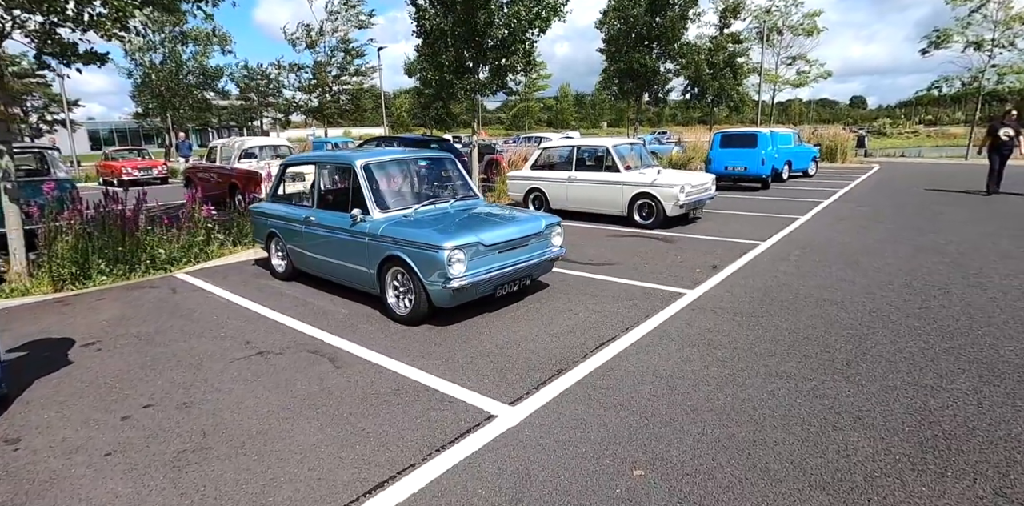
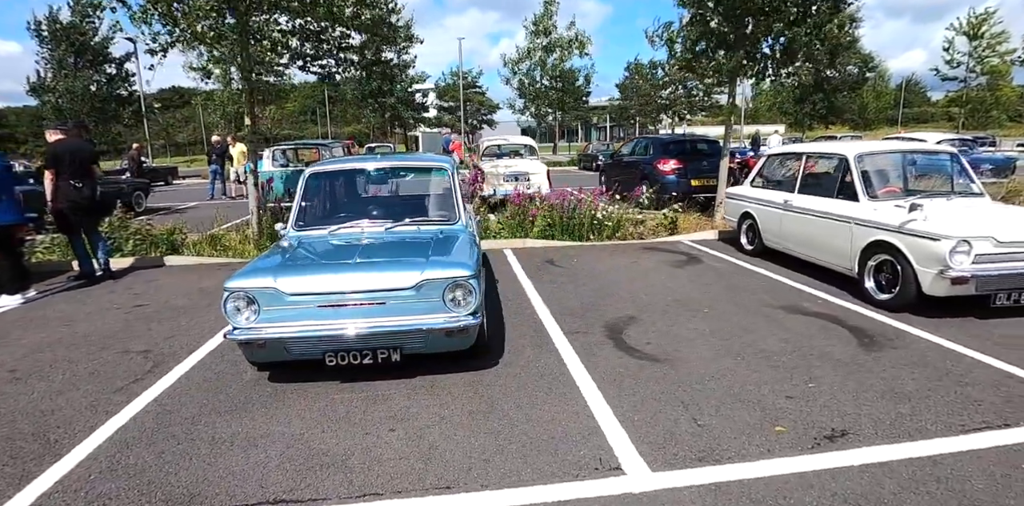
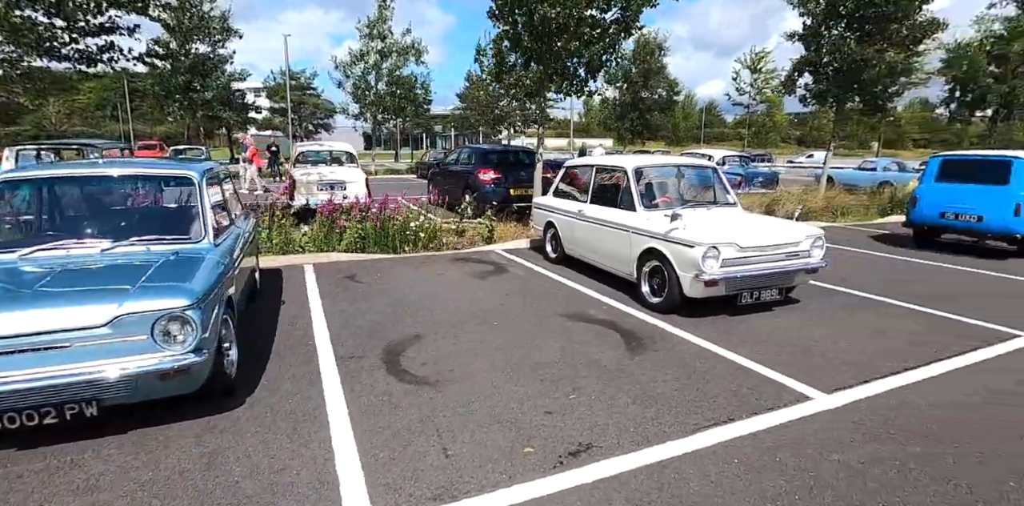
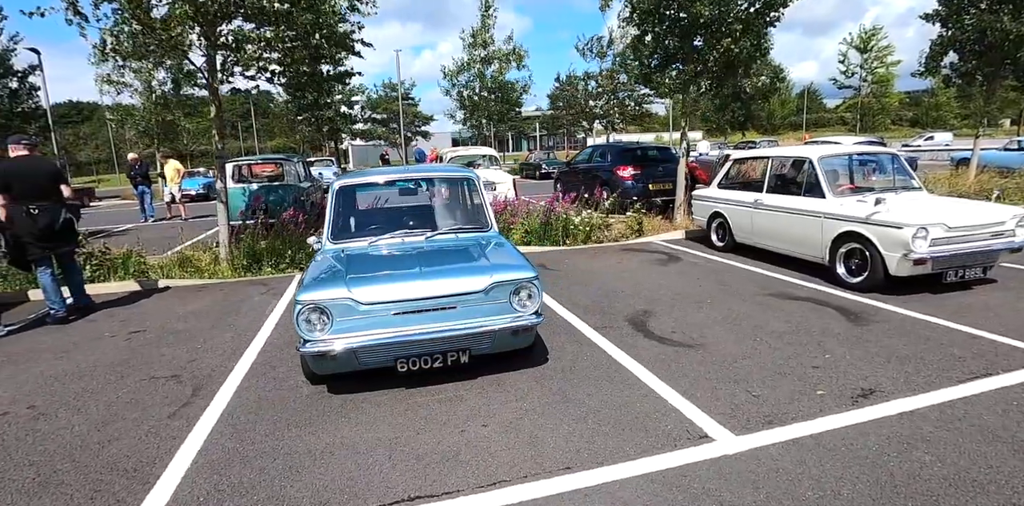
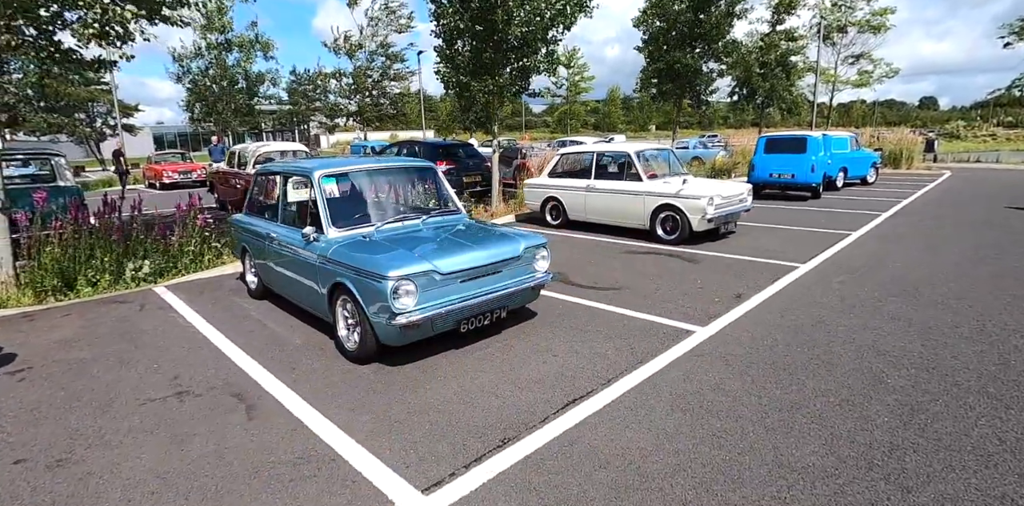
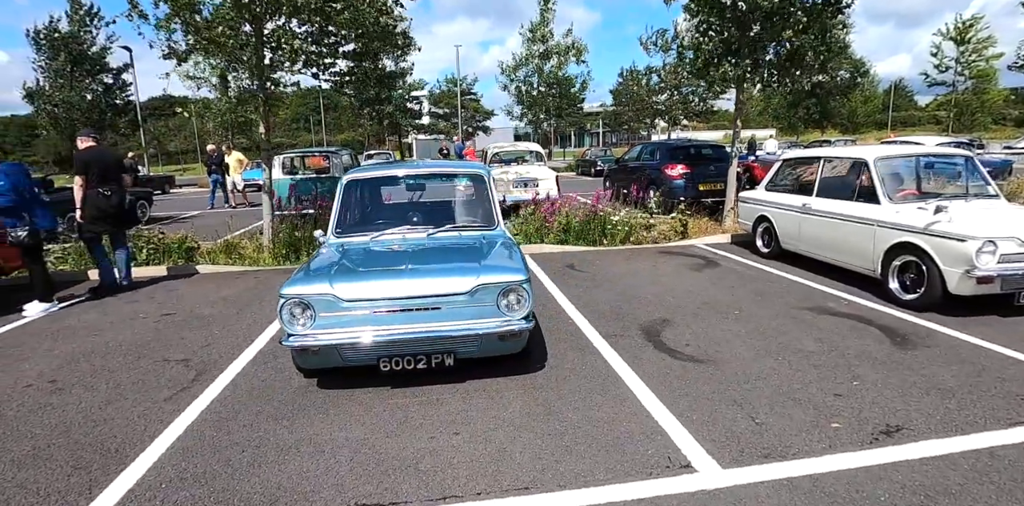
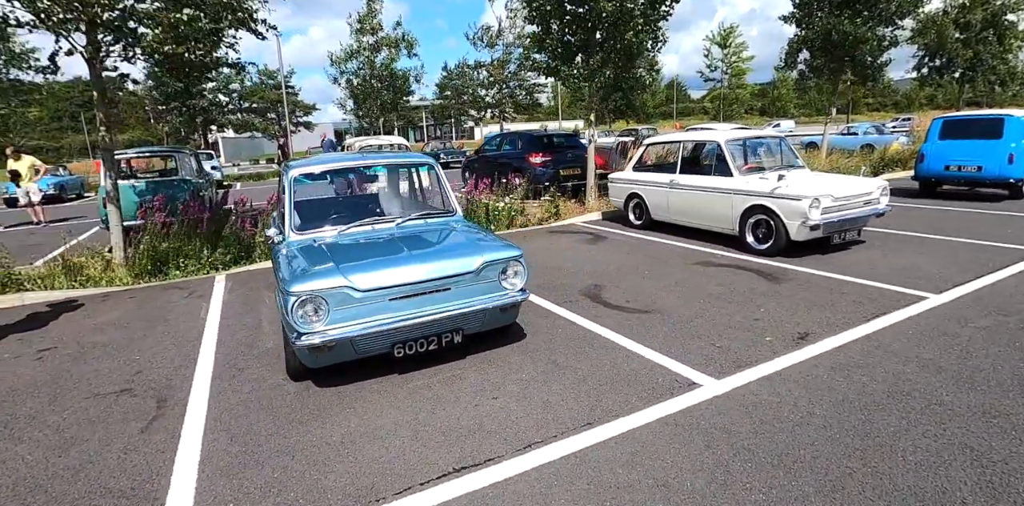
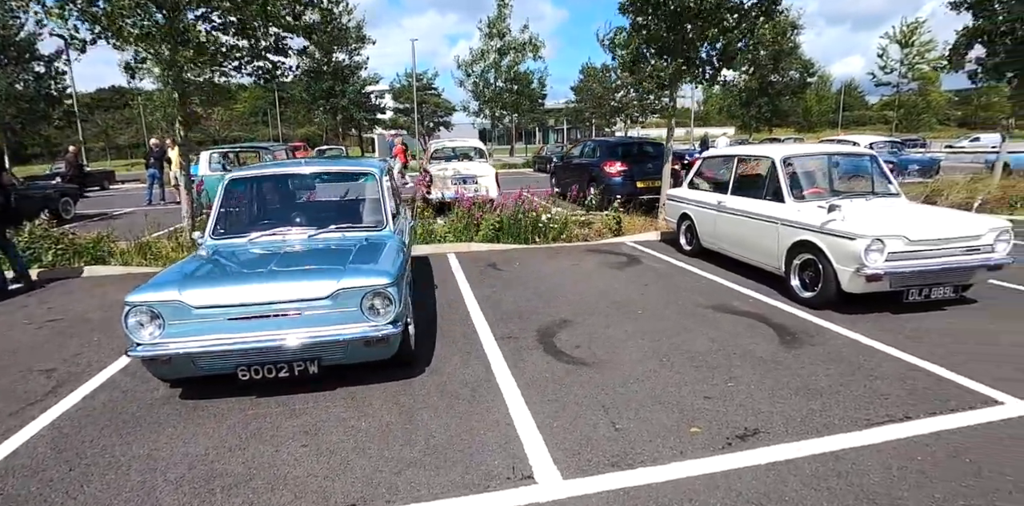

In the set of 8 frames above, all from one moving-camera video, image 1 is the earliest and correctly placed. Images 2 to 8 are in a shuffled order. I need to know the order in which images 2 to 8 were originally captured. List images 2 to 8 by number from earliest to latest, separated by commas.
5, 7, 4, 6, 2, 8, 3
